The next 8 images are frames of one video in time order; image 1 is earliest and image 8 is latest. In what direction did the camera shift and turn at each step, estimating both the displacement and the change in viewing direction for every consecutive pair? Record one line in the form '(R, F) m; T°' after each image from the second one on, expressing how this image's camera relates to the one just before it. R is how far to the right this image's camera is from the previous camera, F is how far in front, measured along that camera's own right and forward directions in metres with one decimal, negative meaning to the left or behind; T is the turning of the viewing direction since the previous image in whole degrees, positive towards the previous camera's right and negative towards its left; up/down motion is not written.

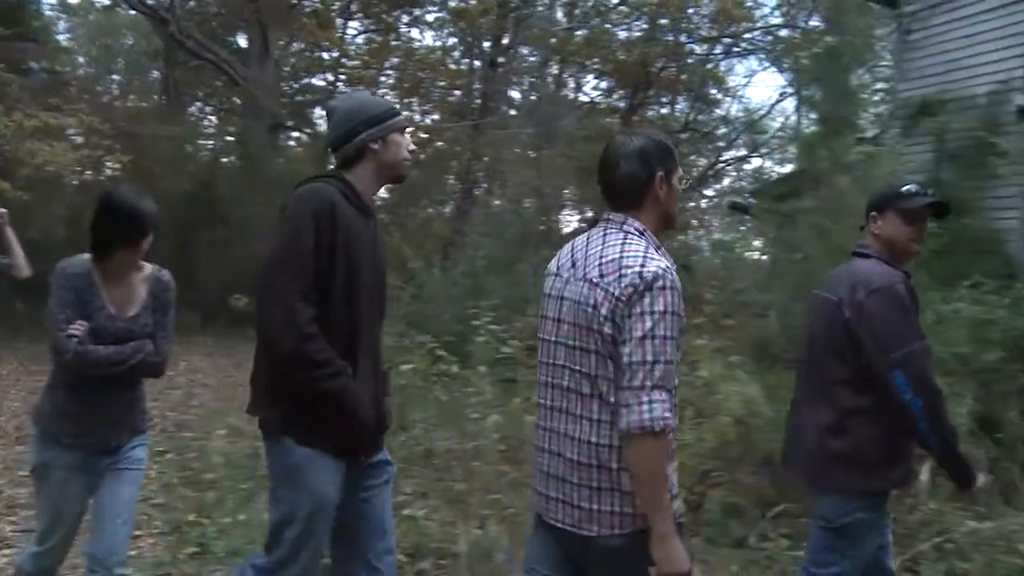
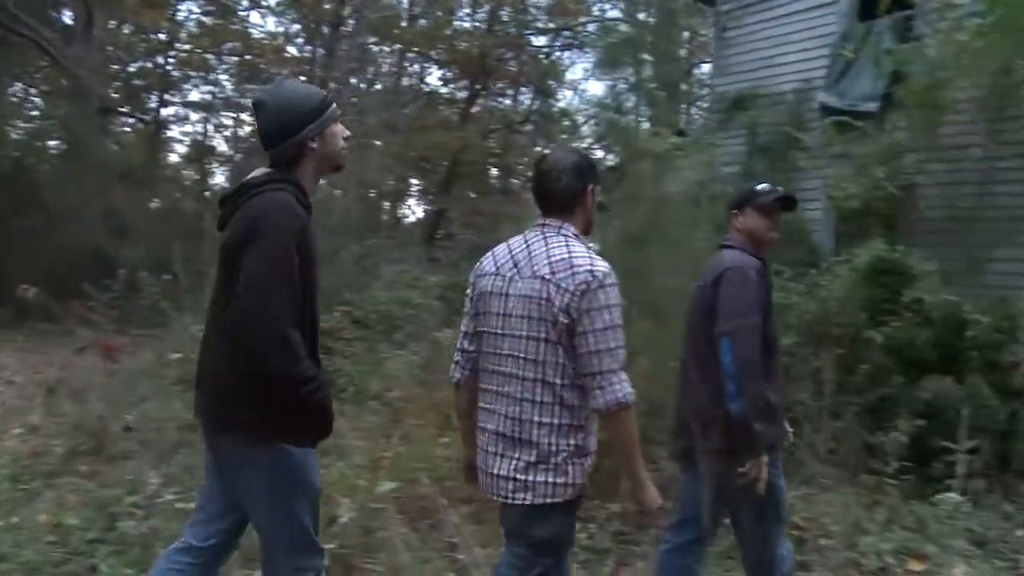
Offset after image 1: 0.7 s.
(+0.5, 0.0) m; +7°
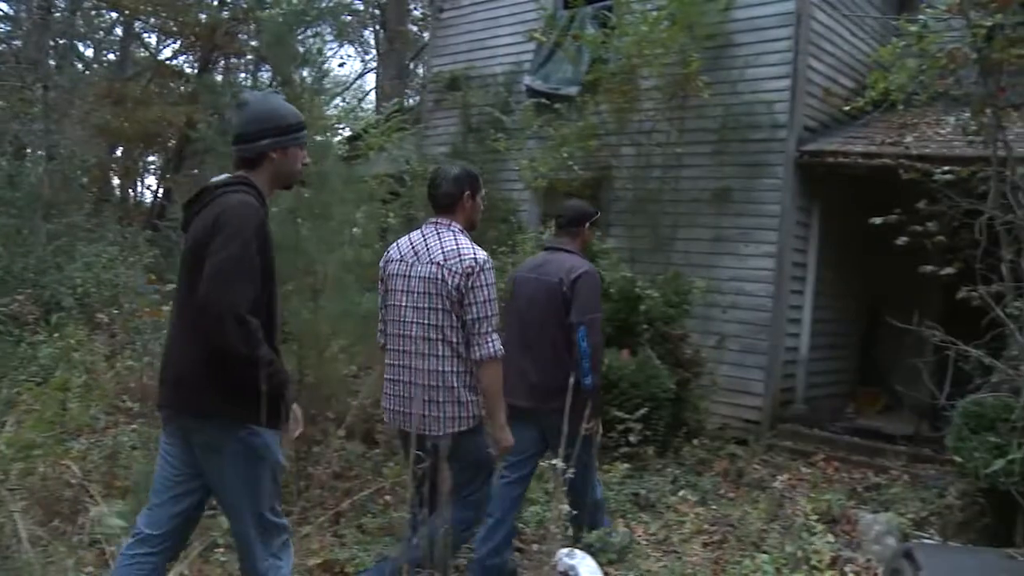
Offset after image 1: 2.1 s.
(+0.9, 0.0) m; +11°
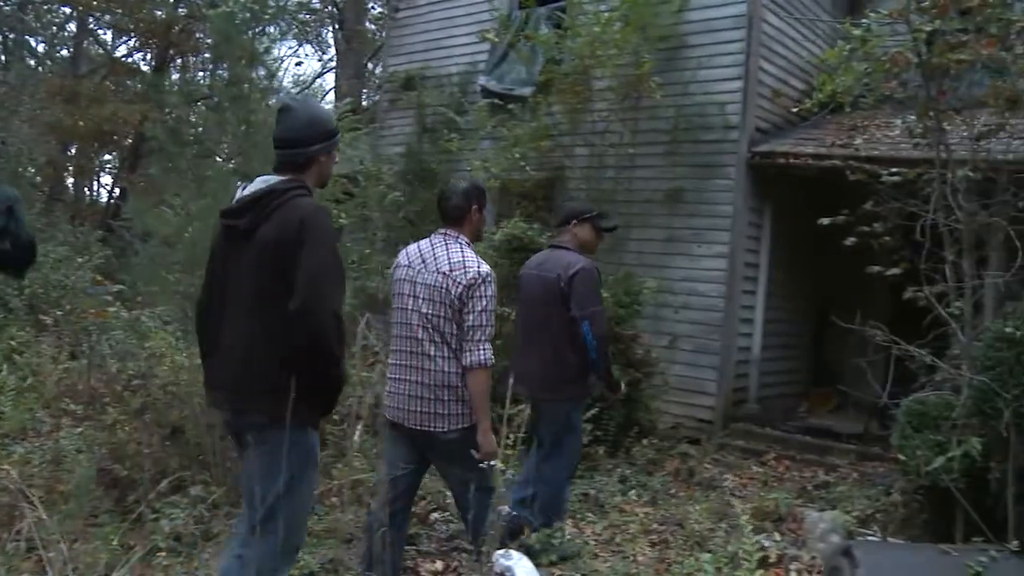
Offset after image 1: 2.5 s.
(+0.2, 0.0) m; +2°
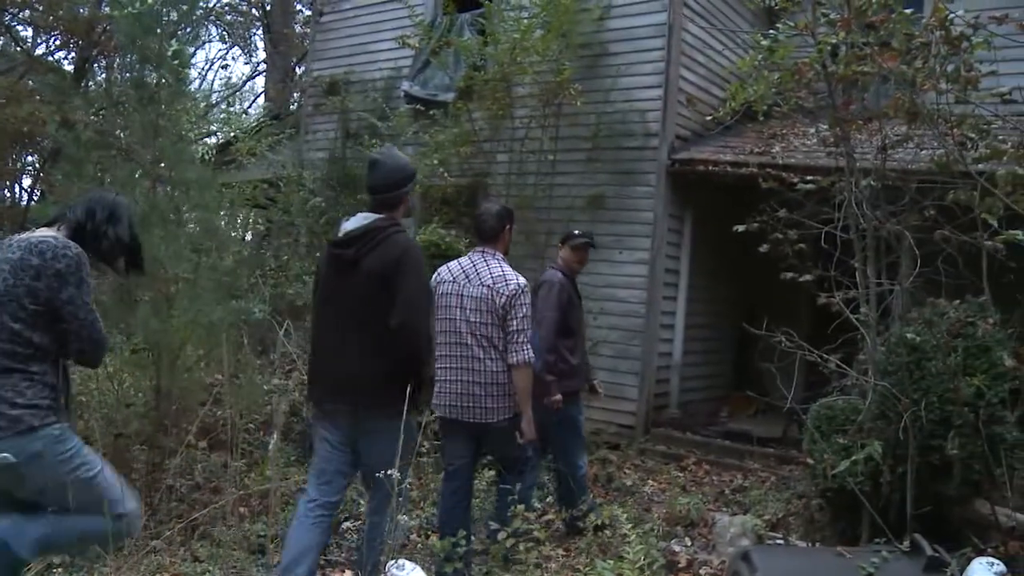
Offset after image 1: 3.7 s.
(+0.3, 0.0) m; +3°
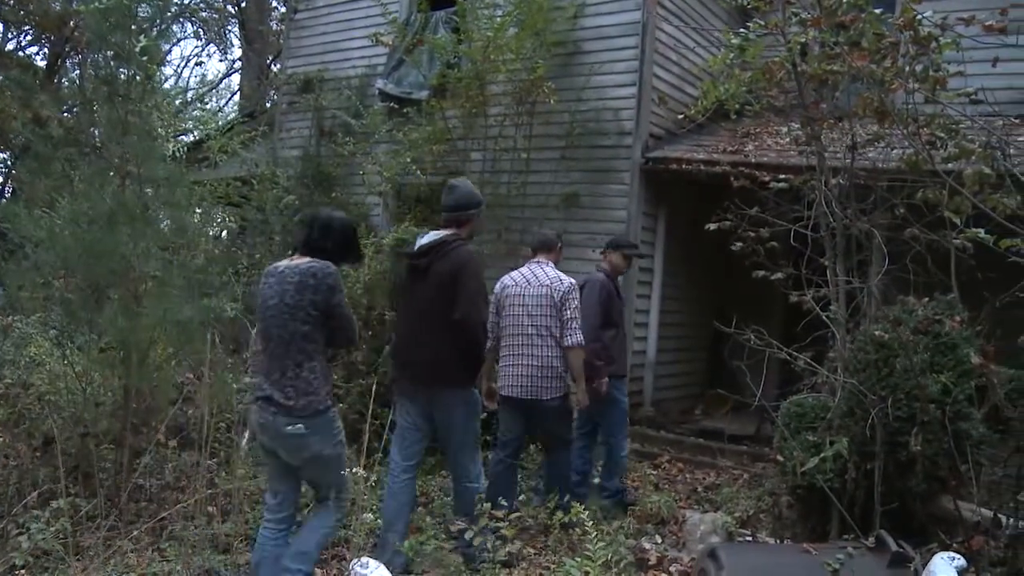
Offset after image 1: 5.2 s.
(+0.1, 0.0) m; +1°
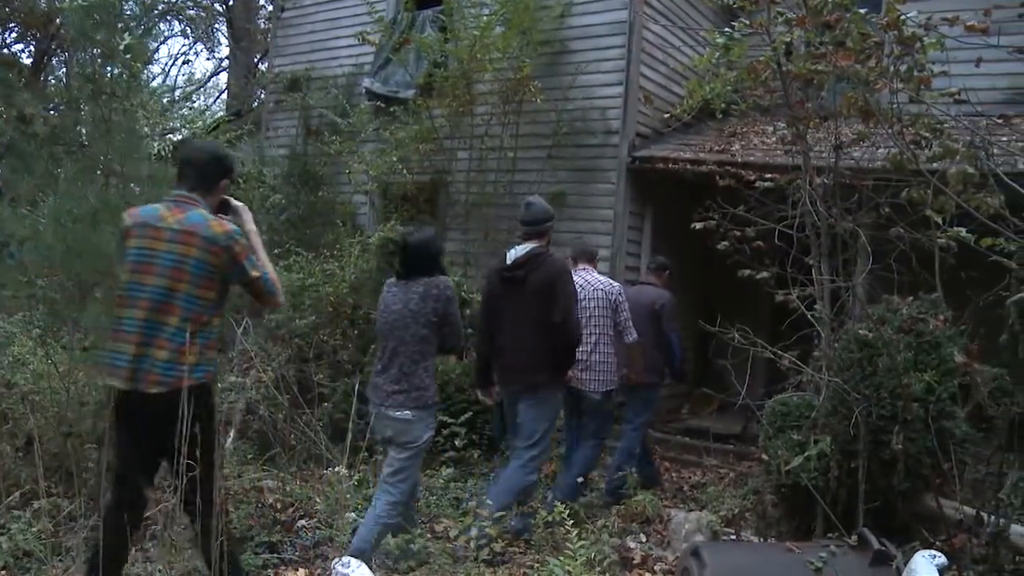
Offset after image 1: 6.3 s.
(0.0, 0.0) m; 0°
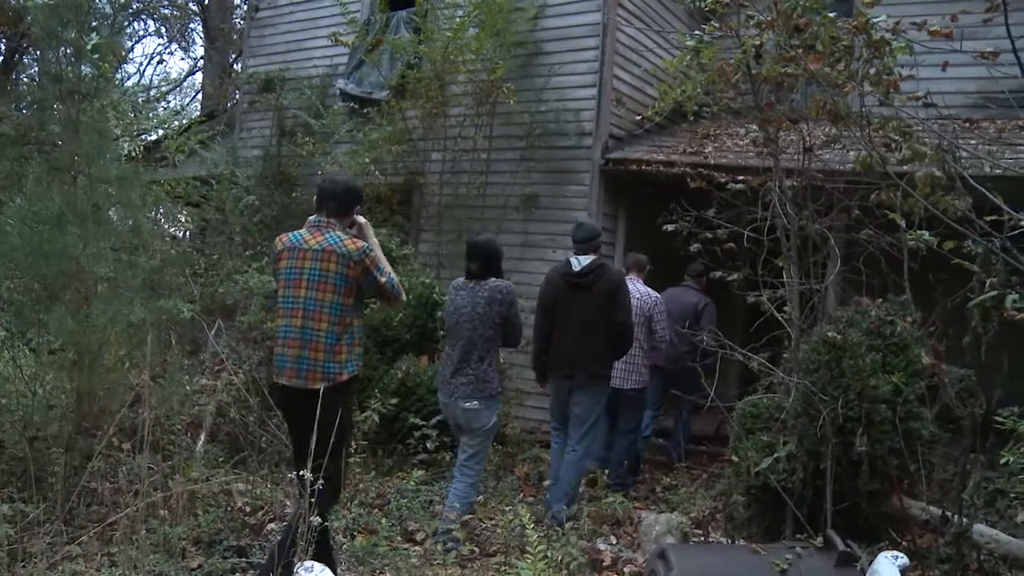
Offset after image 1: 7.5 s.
(+0.1, 0.0) m; +1°
